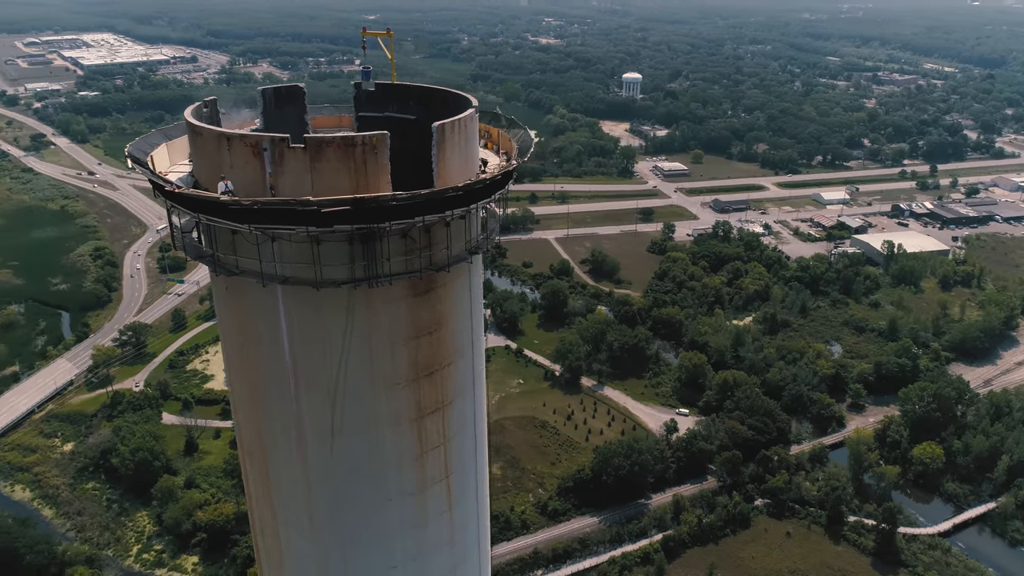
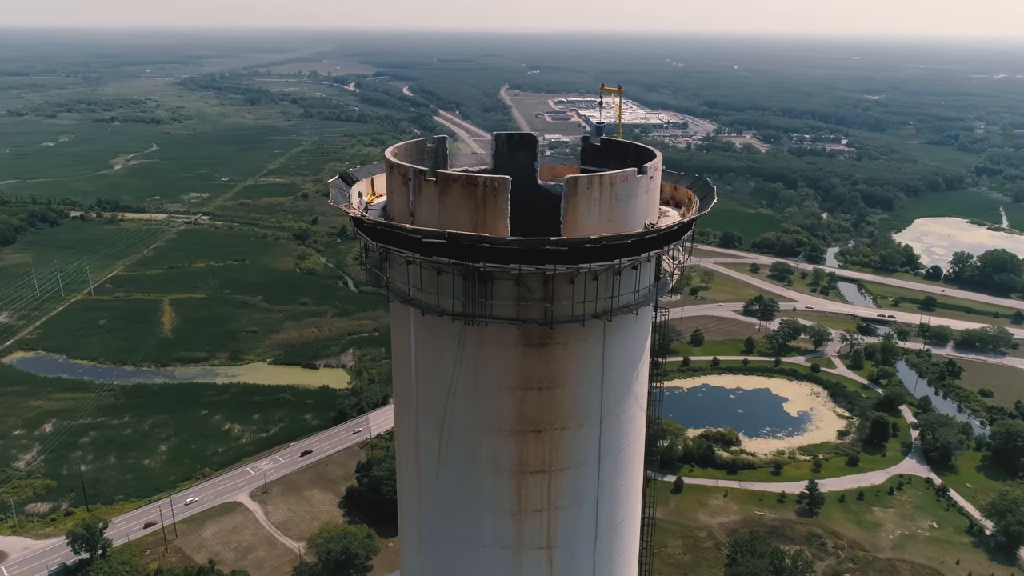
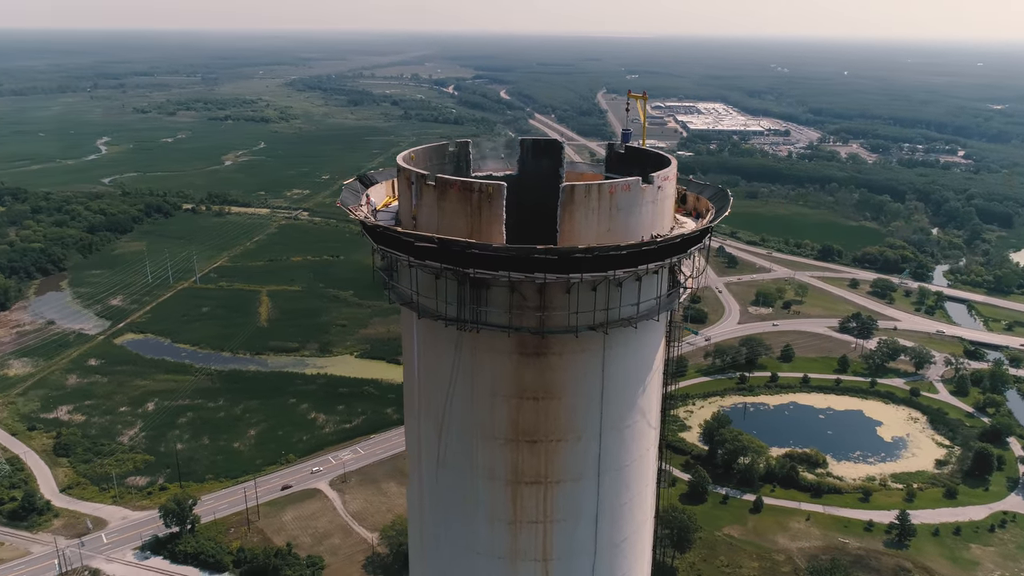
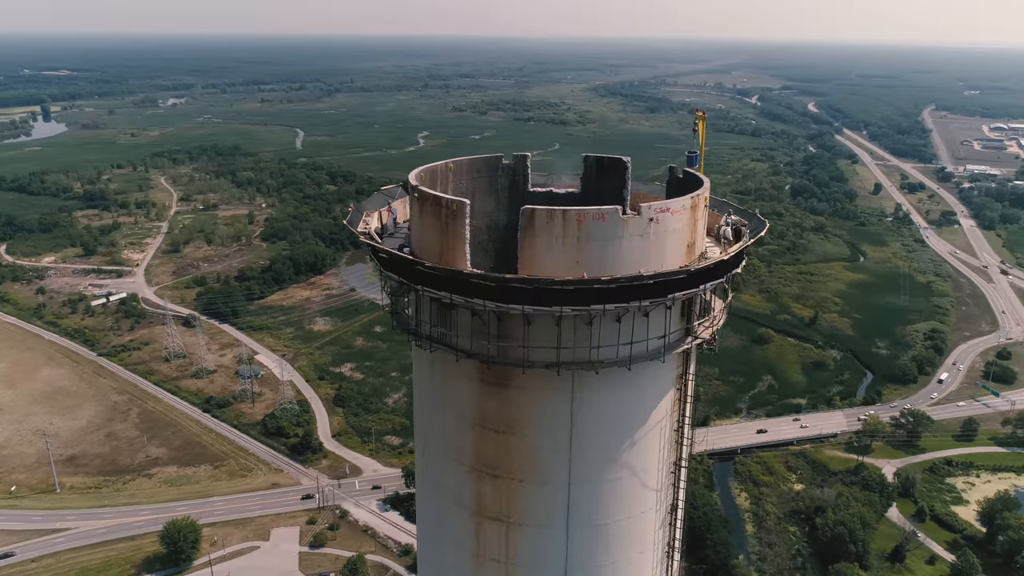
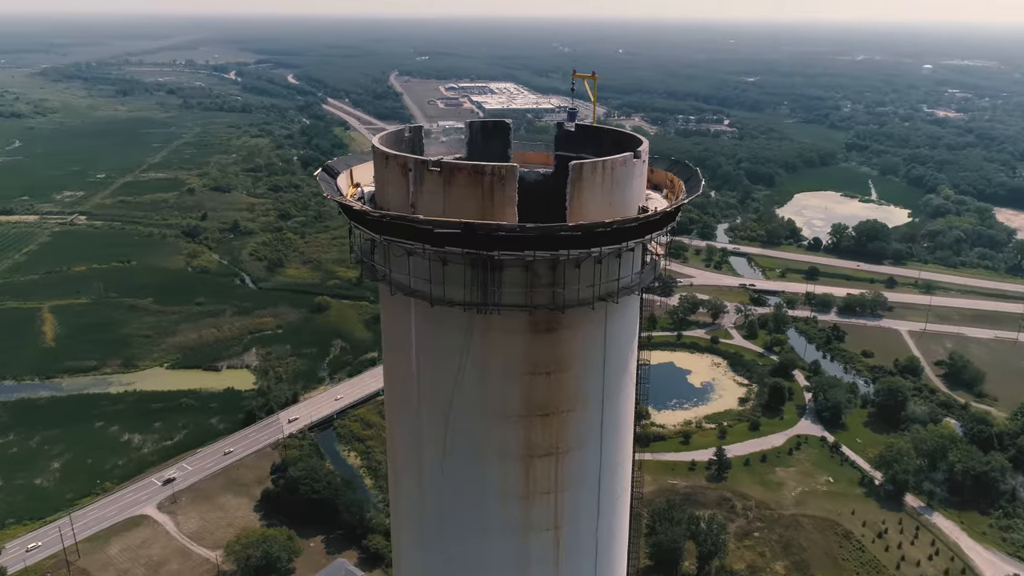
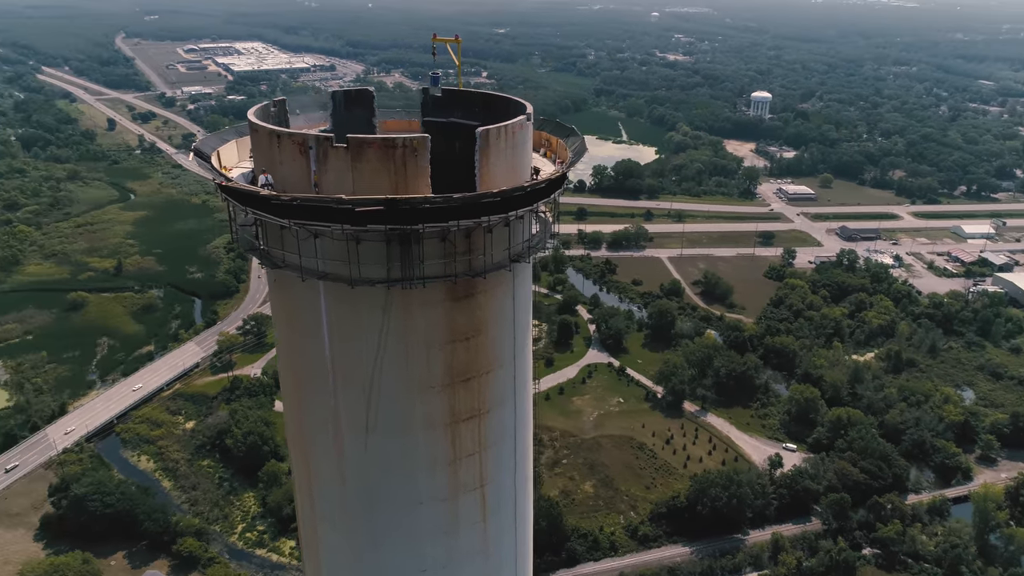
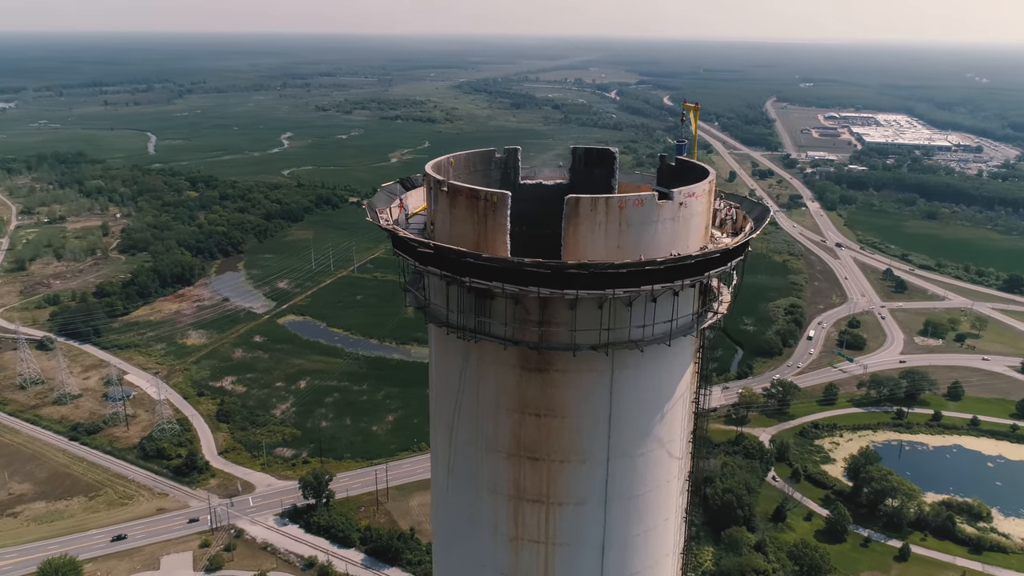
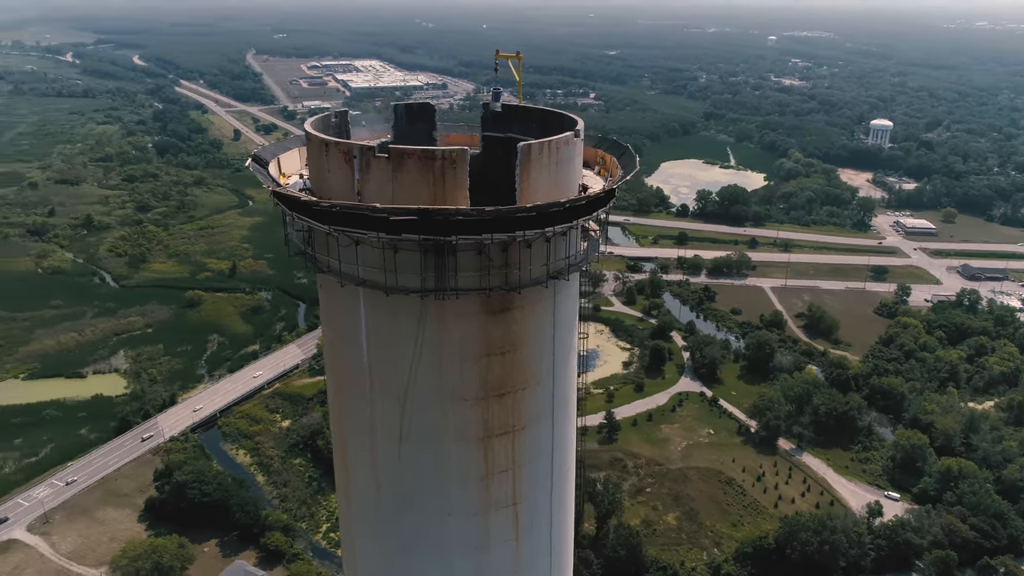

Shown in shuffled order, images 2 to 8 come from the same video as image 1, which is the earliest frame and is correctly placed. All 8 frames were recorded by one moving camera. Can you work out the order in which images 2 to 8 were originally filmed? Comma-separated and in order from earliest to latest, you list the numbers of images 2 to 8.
6, 8, 5, 2, 3, 7, 4
